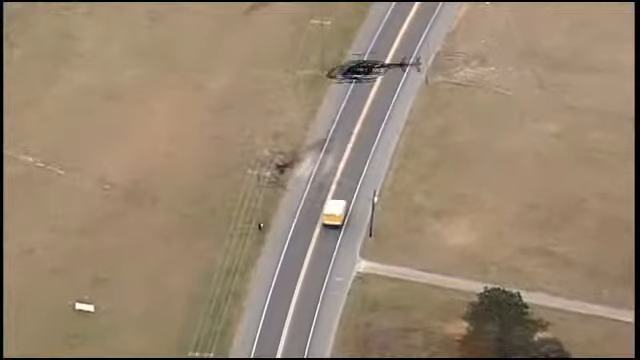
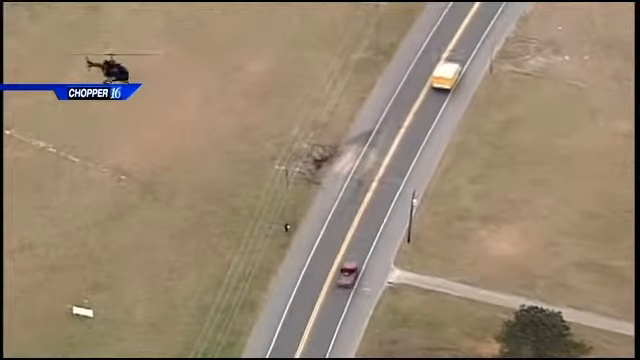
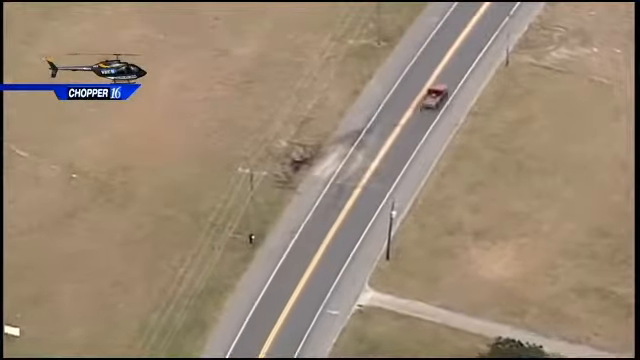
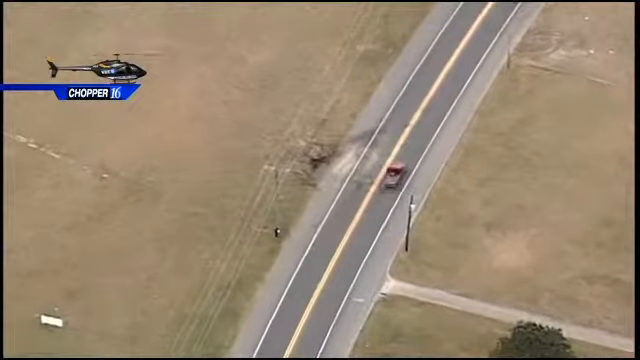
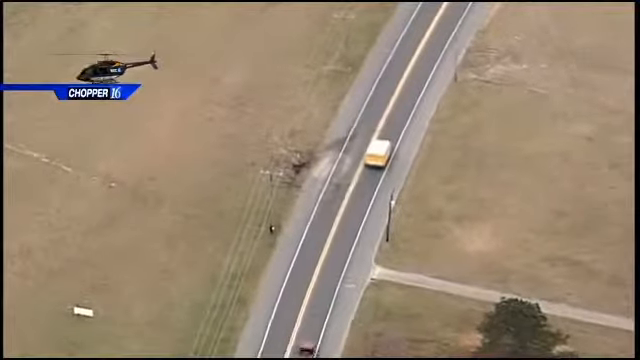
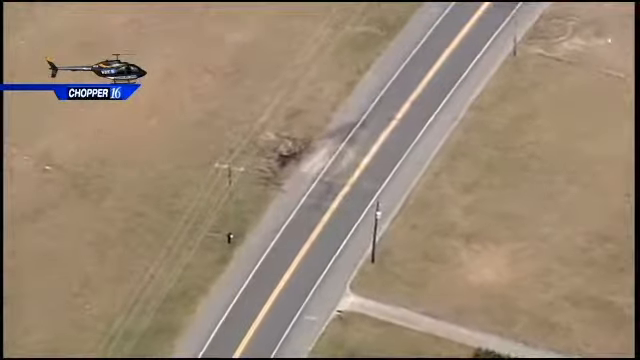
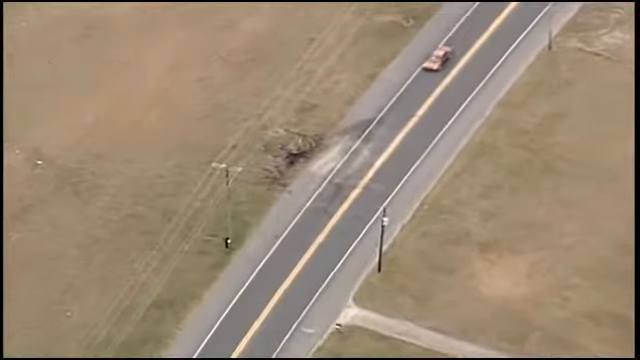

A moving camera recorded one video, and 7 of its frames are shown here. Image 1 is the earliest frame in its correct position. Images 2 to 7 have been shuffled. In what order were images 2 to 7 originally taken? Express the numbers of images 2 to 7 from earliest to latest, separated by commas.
5, 2, 4, 3, 6, 7
